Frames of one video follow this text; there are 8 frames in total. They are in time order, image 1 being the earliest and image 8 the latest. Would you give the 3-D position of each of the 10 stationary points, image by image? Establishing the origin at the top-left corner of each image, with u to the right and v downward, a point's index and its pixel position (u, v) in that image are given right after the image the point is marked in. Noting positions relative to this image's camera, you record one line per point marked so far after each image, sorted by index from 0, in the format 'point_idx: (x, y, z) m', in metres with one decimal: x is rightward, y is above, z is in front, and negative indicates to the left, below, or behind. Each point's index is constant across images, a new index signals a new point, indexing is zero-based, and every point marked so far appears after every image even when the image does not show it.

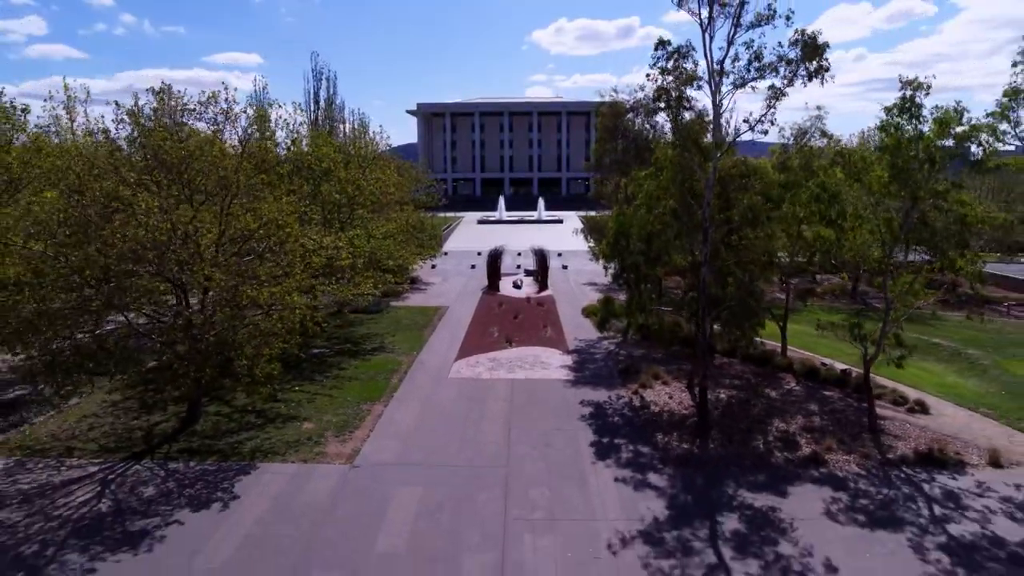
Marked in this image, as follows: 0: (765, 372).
0: (+4.7, -1.6, +16.0) m
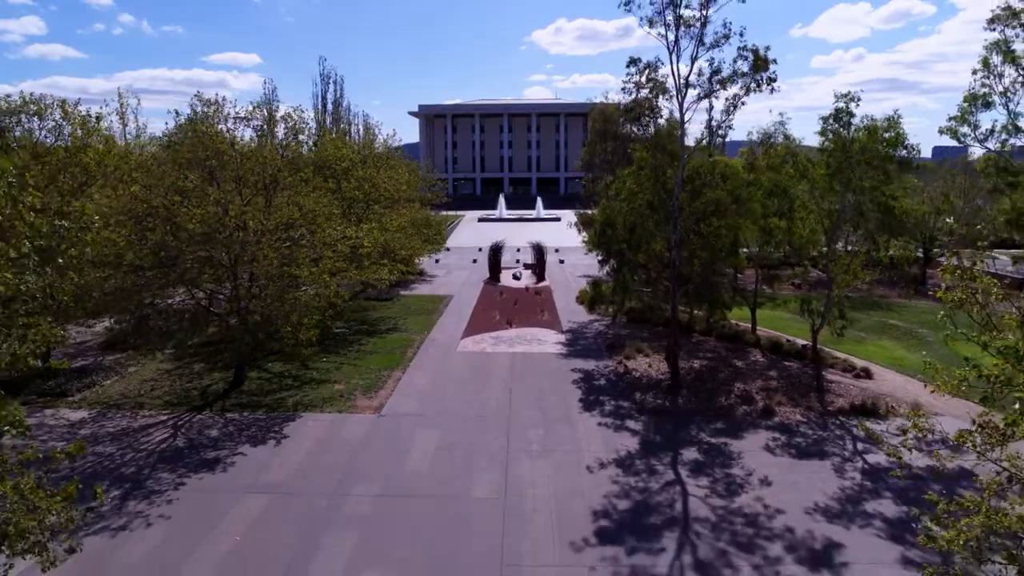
0: (+4.8, -1.2, +18.2) m
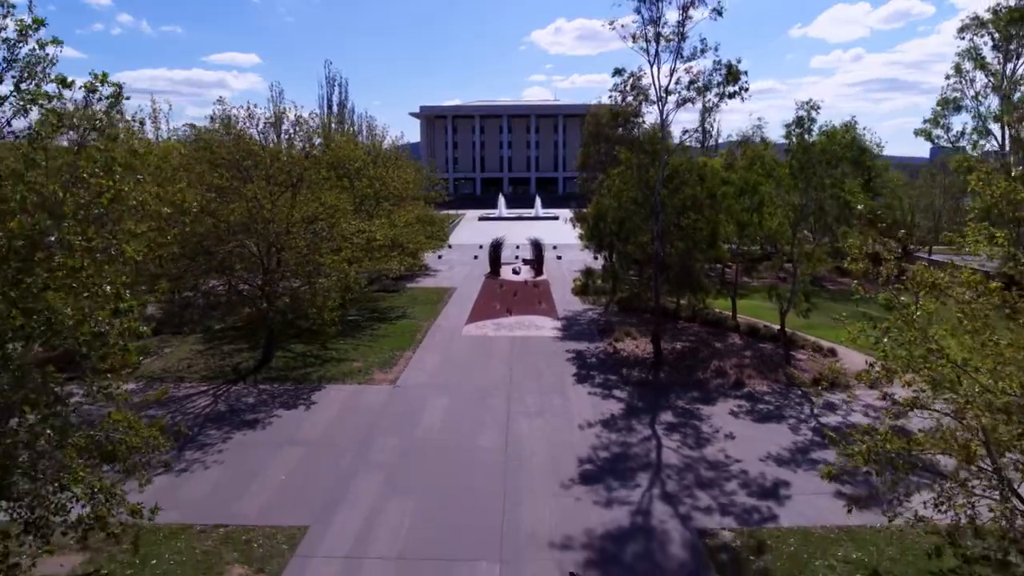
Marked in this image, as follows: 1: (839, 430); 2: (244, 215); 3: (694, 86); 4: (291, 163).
0: (+4.7, -1.0, +19.9) m
1: (+4.9, -2.1, +12.7) m
2: (-4.8, +1.3, +15.6) m
3: (+3.4, +3.8, +15.9) m
4: (-4.3, +2.4, +16.7) m
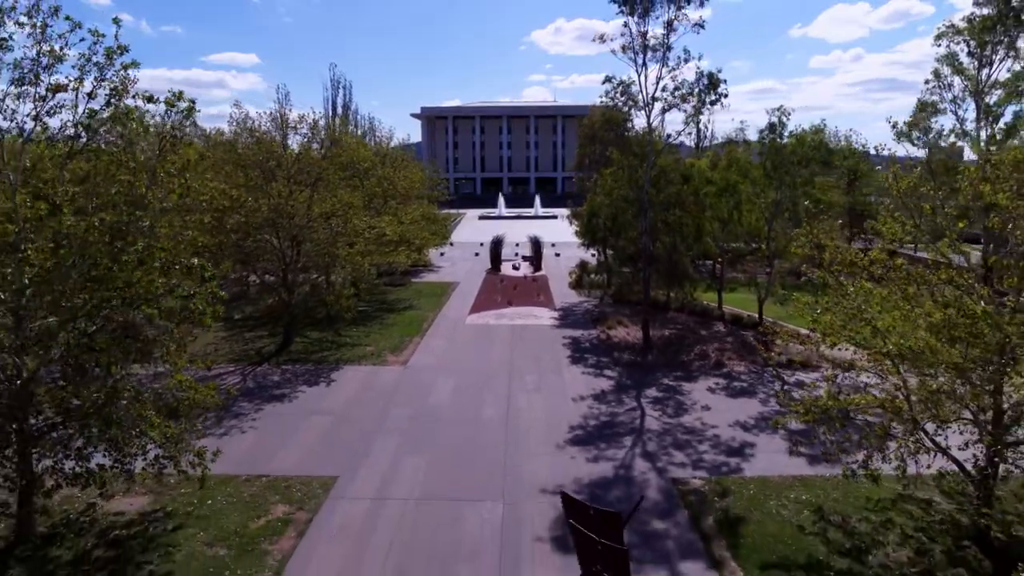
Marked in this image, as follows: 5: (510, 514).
0: (+4.8, -0.8, +21.4) m
1: (+4.9, -1.9, +14.2) m
2: (-4.8, +1.5, +17.1) m
3: (+3.4, +4.0, +17.4) m
4: (-4.3, +2.6, +18.2) m
5: (0.0, -2.5, +9.5) m
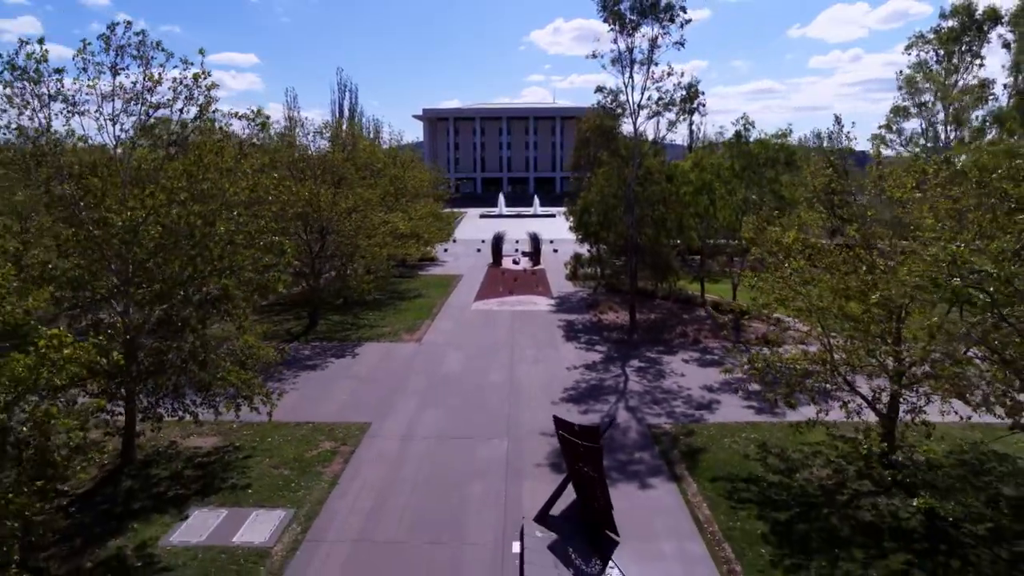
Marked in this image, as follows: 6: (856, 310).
0: (+4.8, -0.5, +23.7) m
1: (+4.9, -1.6, +16.4) m
2: (-4.8, +1.9, +19.3) m
3: (+3.4, +4.3, +19.6) m
4: (-4.3, +2.9, +20.4) m
5: (0.0, -2.2, +11.7) m
6: (+4.0, -0.3, +10.0) m
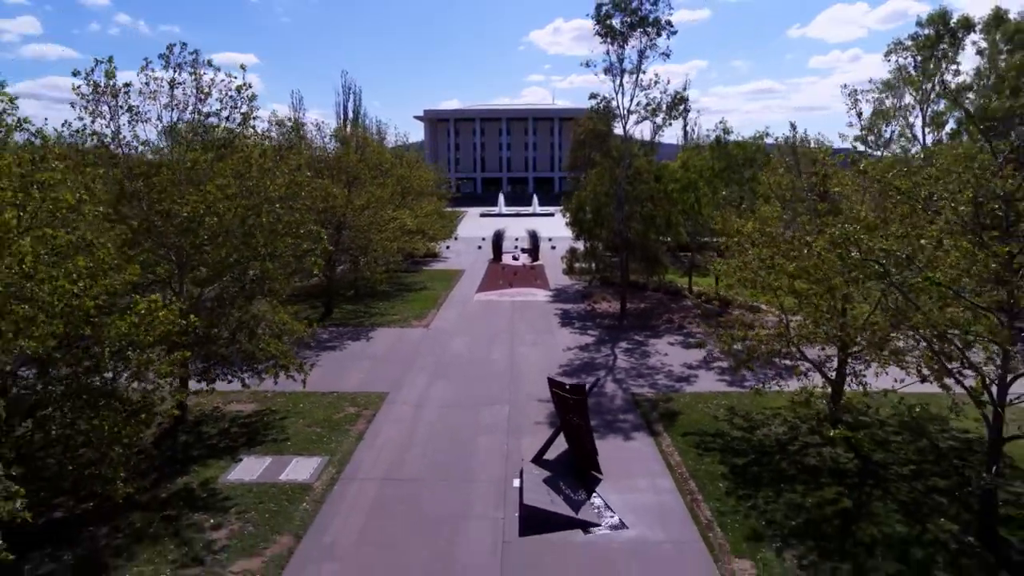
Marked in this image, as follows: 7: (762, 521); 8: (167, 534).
0: (+4.8, -0.2, +25.4) m
1: (+4.9, -1.4, +18.2) m
2: (-4.8, +2.1, +21.0) m
3: (+3.4, +4.5, +21.4) m
4: (-4.3, +3.2, +22.1) m
5: (+0.1, -2.0, +13.4) m
6: (+4.0, 0.0, +11.7) m
7: (+2.6, -2.5, +9.0) m
8: (-3.6, -2.5, +8.8) m
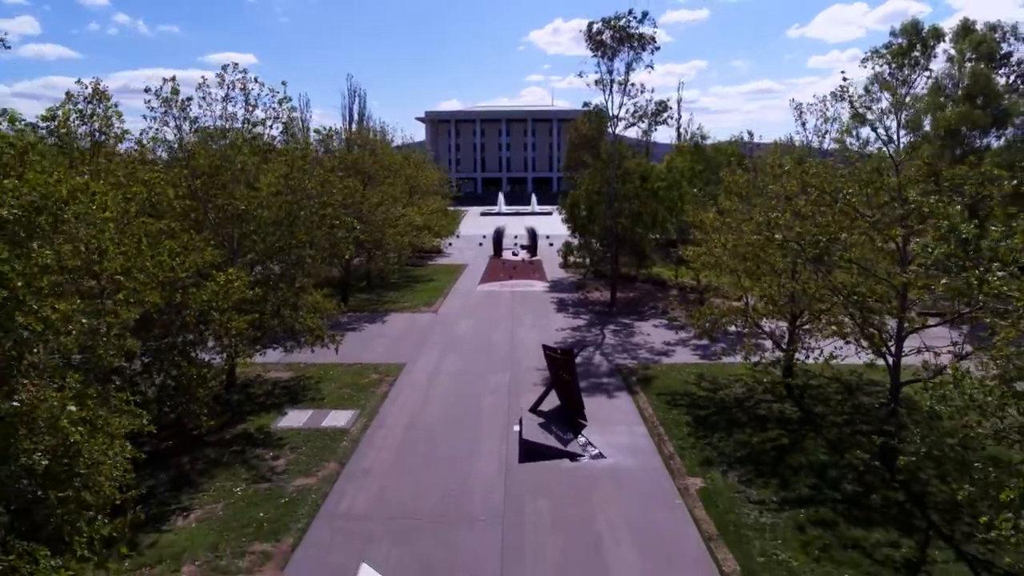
0: (+4.8, 0.0, +27.6) m
1: (+4.9, -1.1, +20.4) m
2: (-4.8, +2.4, +23.2) m
3: (+3.4, +4.8, +23.6) m
4: (-4.3, +3.5, +24.4) m
5: (+0.1, -1.7, +15.6) m
6: (+4.0, +0.3, +14.0) m
7: (+2.6, -2.2, +11.2) m
8: (-3.5, -2.2, +11.0) m
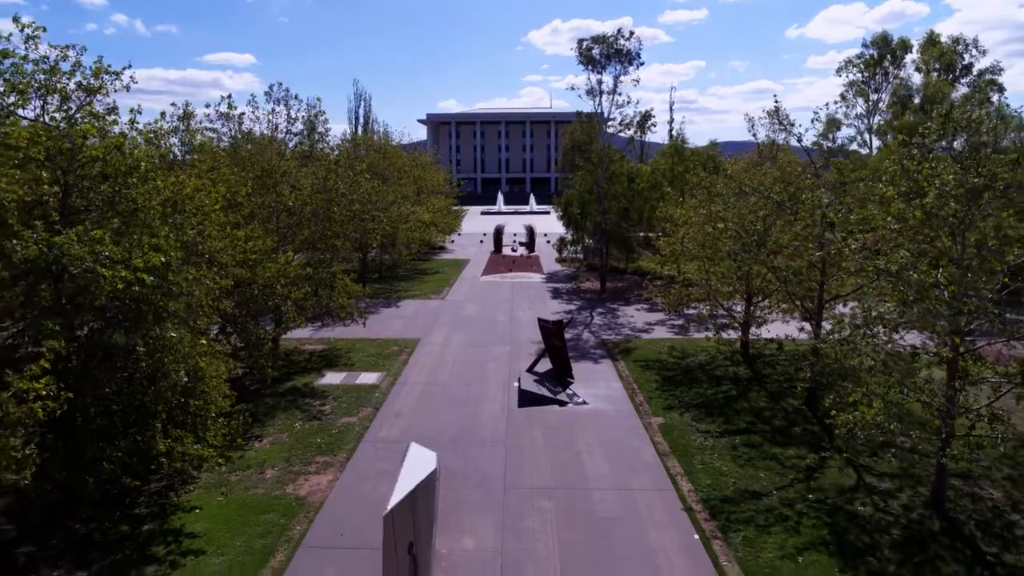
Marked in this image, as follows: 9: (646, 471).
0: (+4.8, +0.4, +30.3) m
1: (+4.9, -0.8, +23.1) m
2: (-4.8, +2.7, +25.9) m
3: (+3.4, +5.1, +26.3) m
4: (-4.3, +3.8, +27.0) m
5: (+0.1, -1.3, +18.3) m
6: (+4.1, +0.6, +16.7) m
7: (+2.7, -1.8, +13.9) m
8: (-3.5, -1.9, +13.7) m
9: (+1.7, -2.3, +10.7) m
